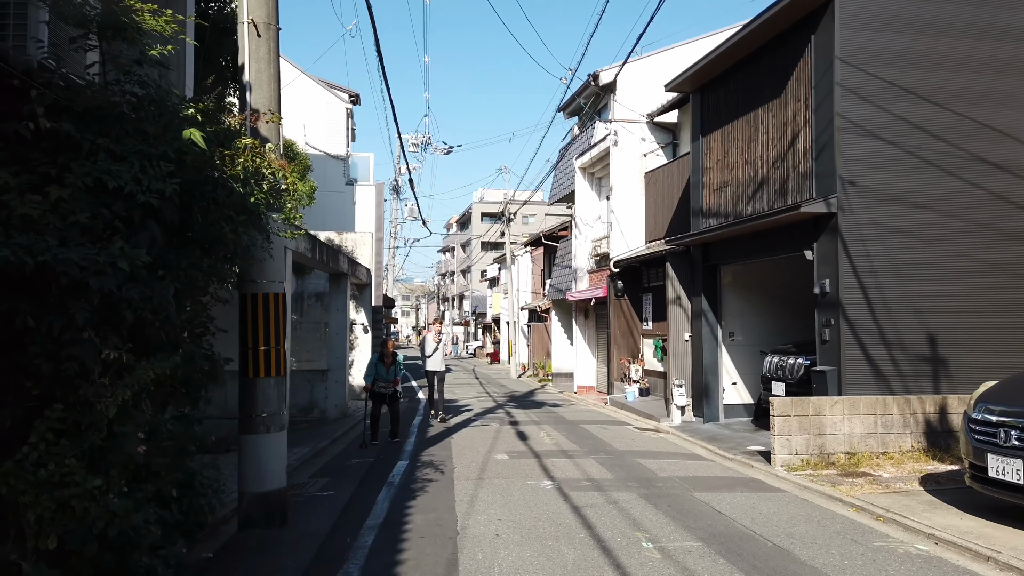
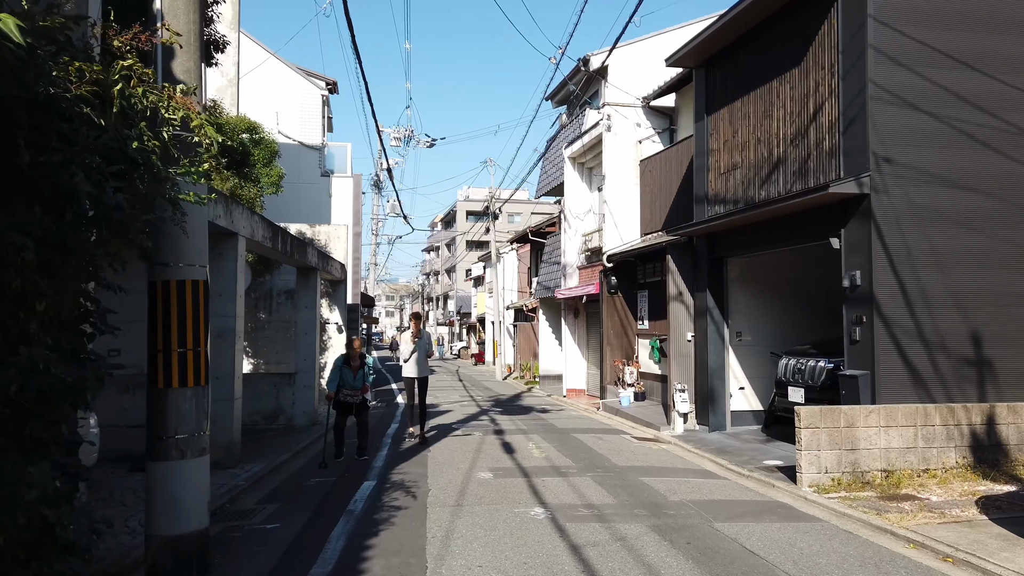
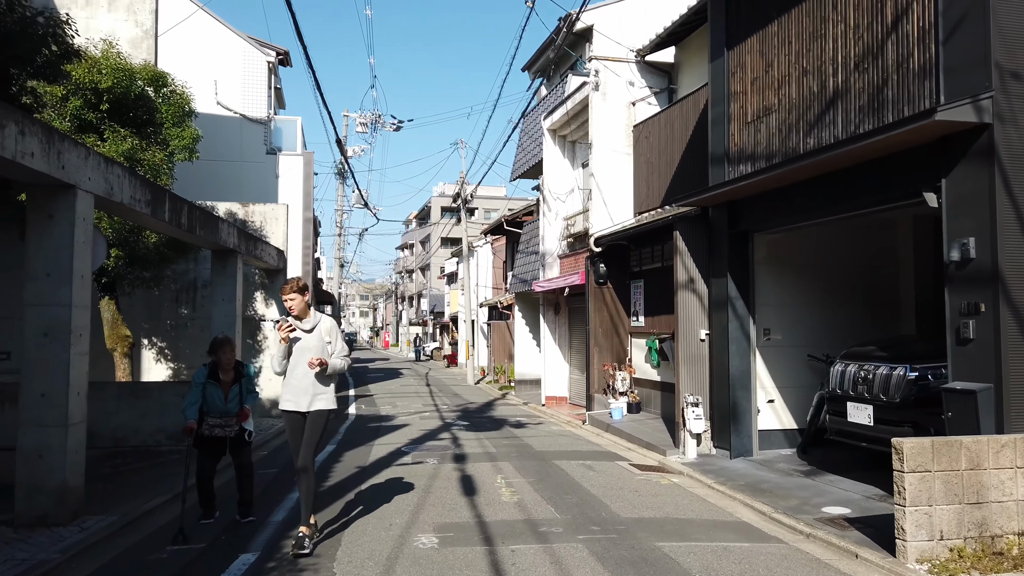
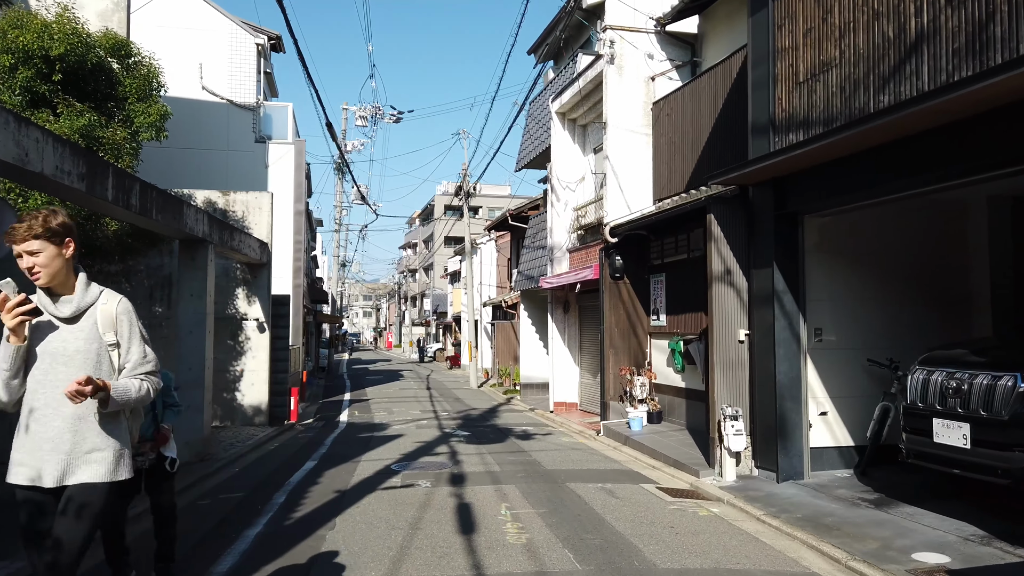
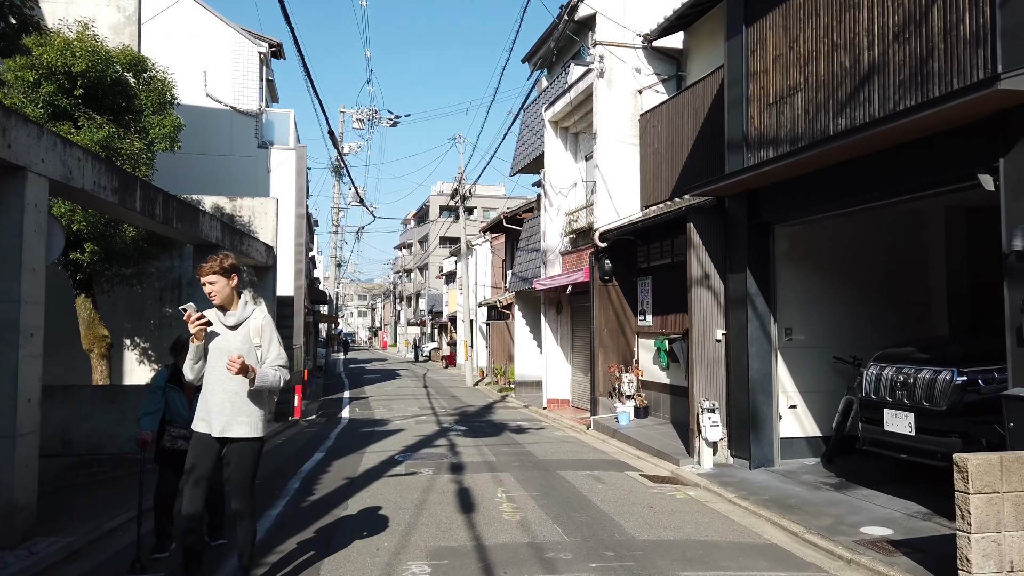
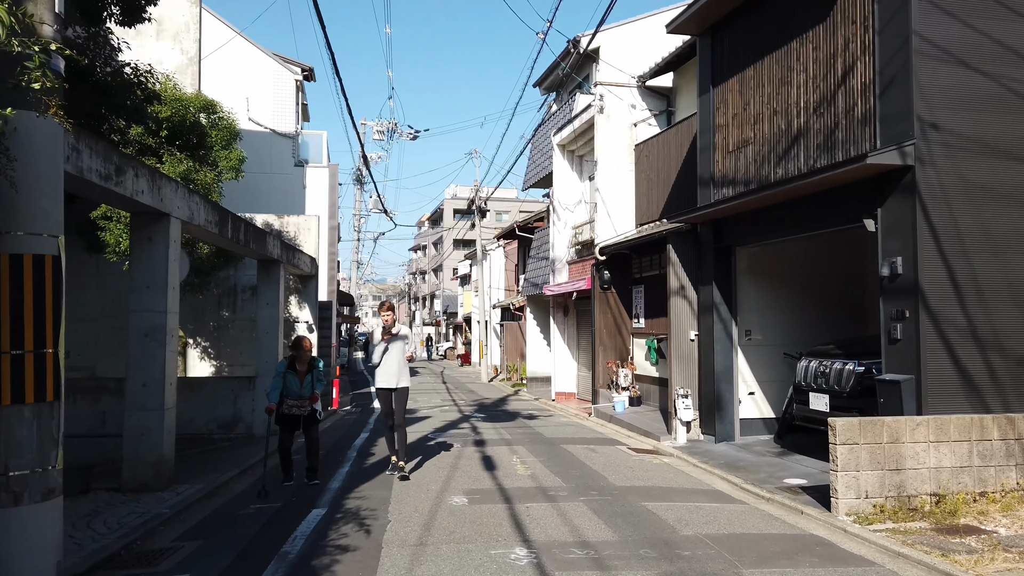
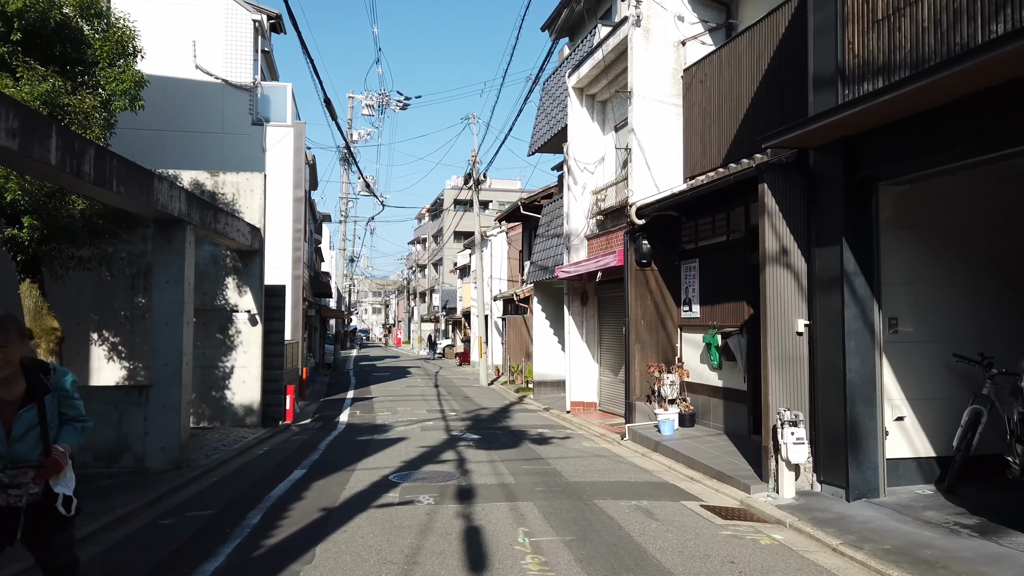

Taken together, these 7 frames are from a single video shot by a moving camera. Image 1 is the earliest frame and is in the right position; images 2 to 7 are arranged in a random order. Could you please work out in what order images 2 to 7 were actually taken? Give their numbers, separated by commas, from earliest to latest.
2, 6, 3, 5, 4, 7
